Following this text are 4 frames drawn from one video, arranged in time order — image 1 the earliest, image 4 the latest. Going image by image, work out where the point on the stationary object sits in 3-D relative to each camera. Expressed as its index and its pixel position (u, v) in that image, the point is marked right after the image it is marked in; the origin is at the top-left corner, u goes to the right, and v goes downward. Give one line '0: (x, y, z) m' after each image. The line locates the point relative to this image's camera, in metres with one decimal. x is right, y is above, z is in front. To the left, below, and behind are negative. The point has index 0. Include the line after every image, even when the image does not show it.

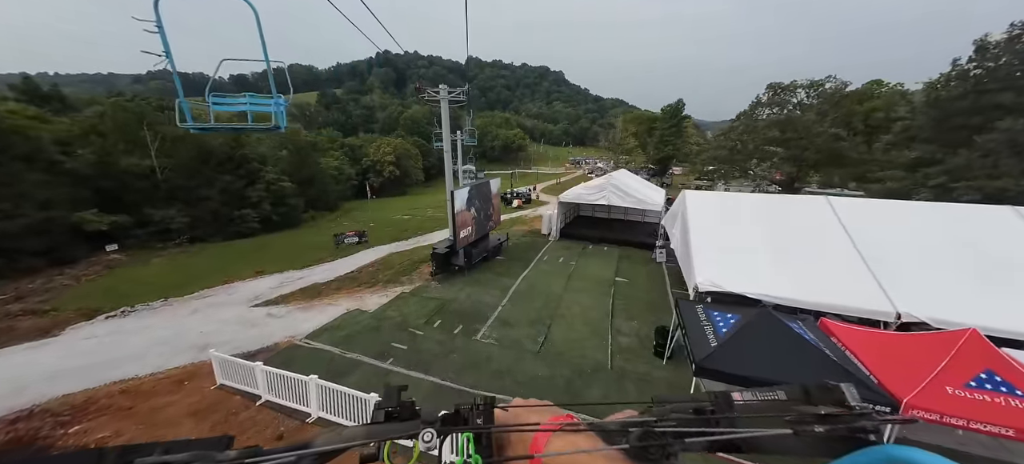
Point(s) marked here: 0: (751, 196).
0: (+10.0, +1.5, +13.1) m
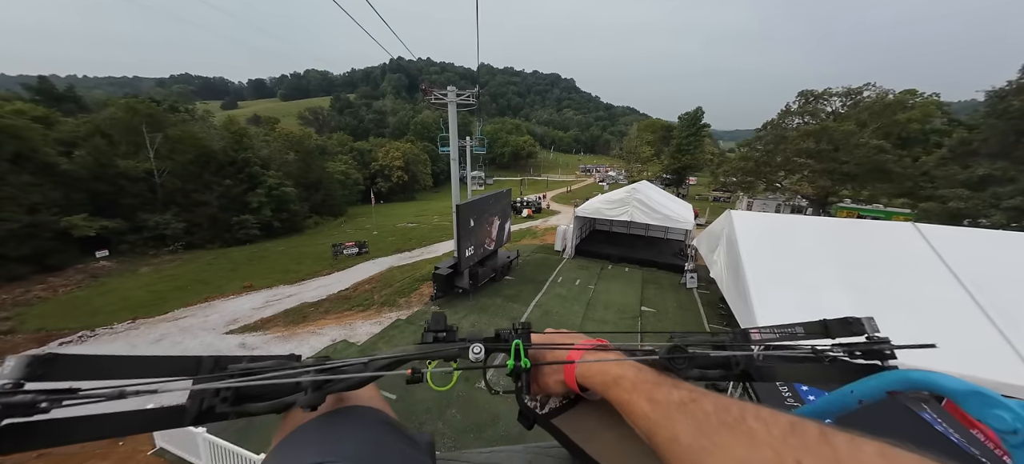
0: (+10.5, +0.4, +11.0) m
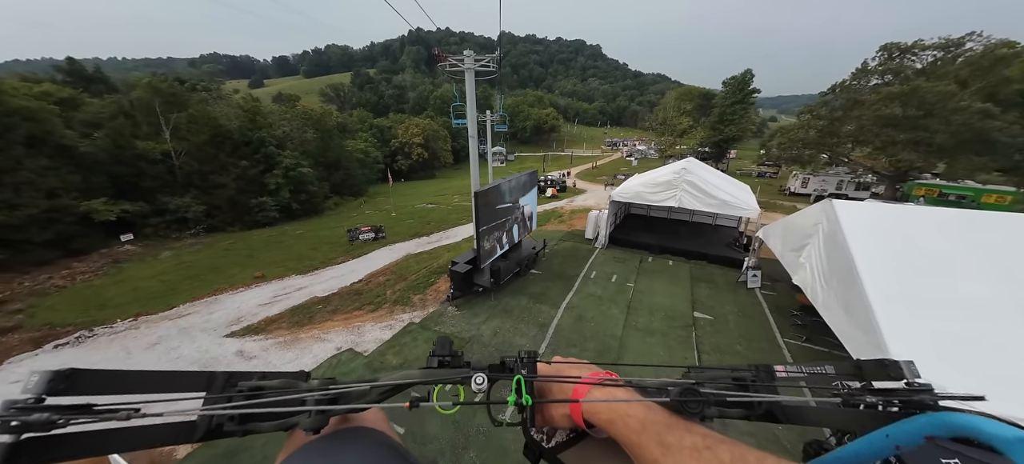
0: (+11.3, +0.5, +8.2) m
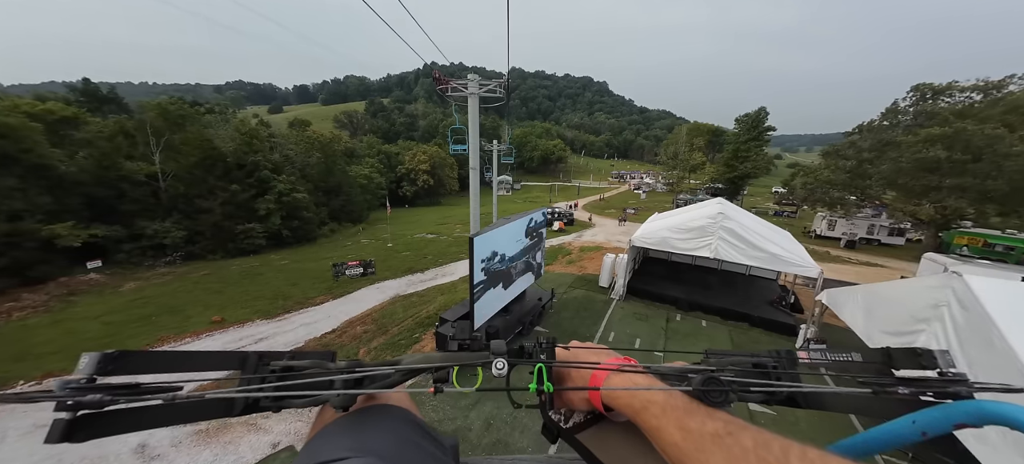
0: (+11.3, -1.2, +5.8) m
